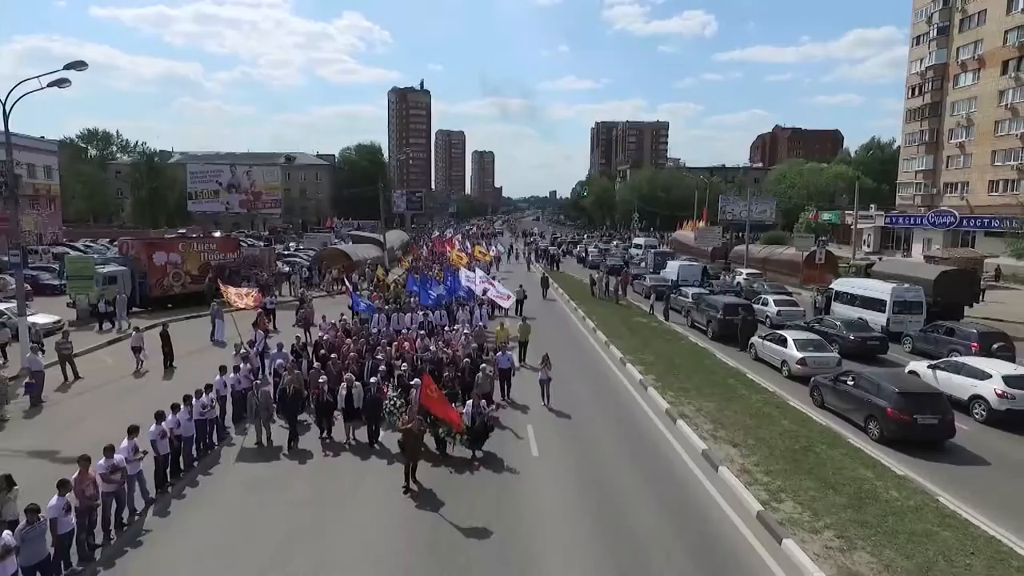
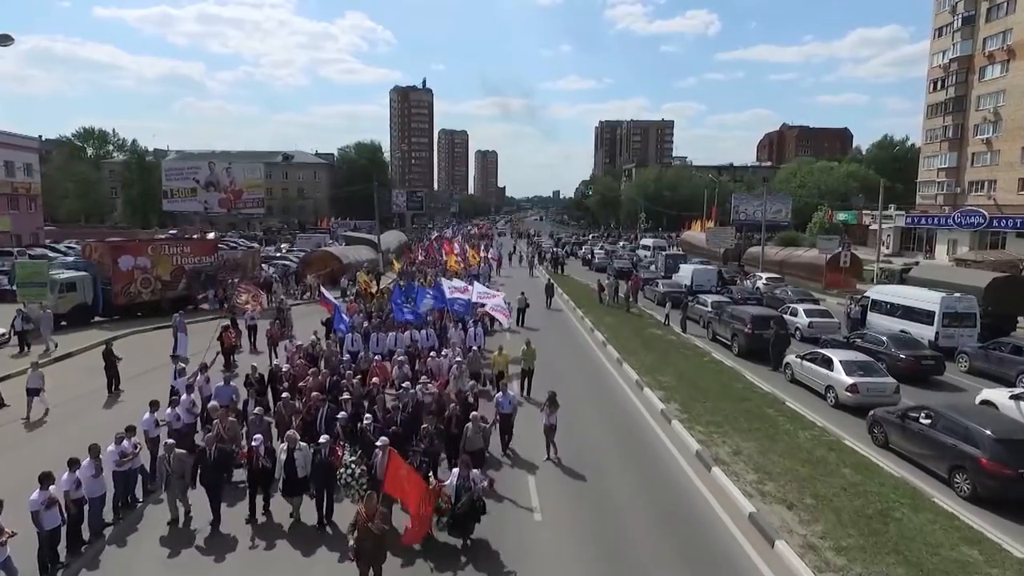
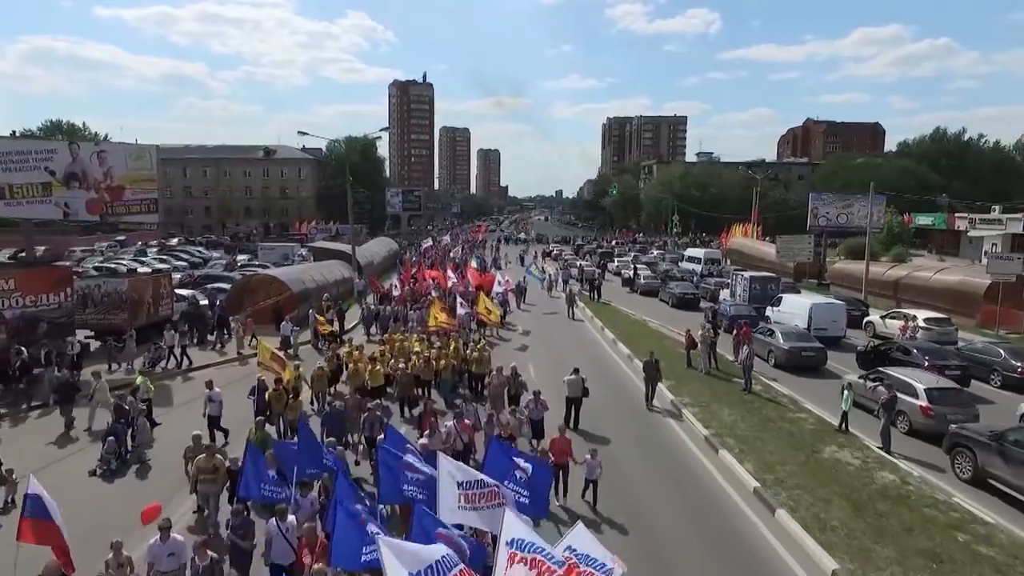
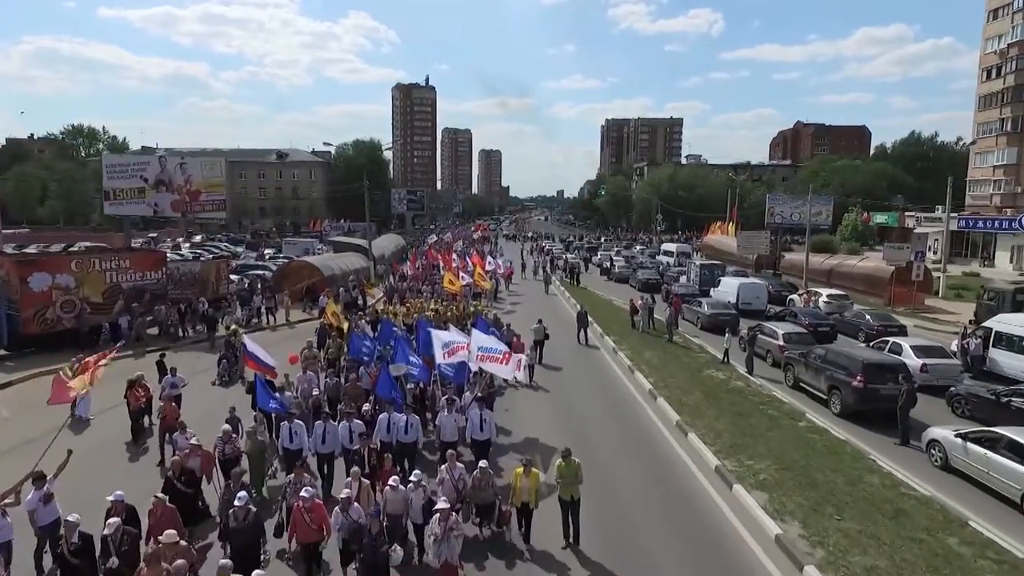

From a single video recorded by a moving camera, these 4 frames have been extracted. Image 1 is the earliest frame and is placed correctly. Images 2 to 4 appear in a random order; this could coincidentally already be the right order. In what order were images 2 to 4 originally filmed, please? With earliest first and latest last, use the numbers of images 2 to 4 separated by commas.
2, 4, 3
